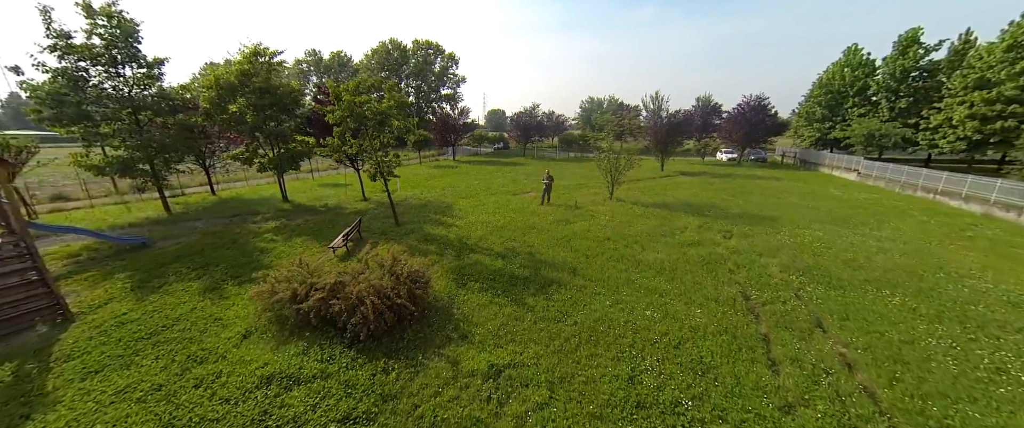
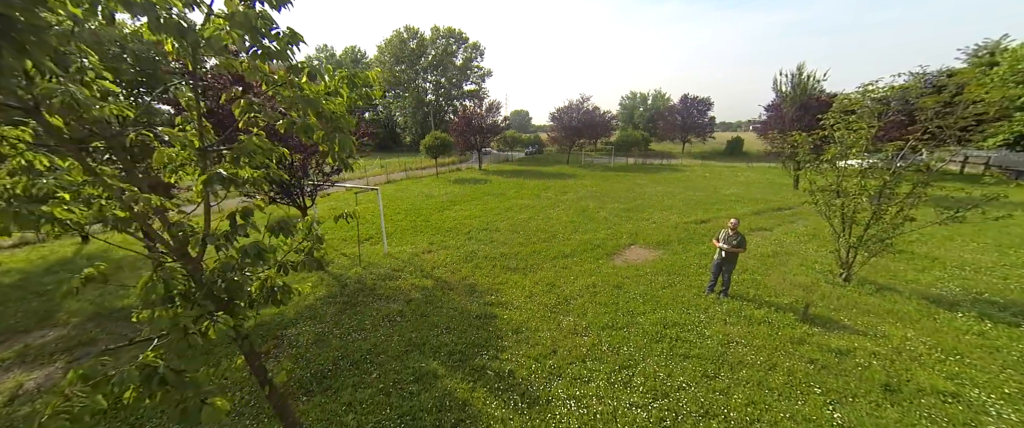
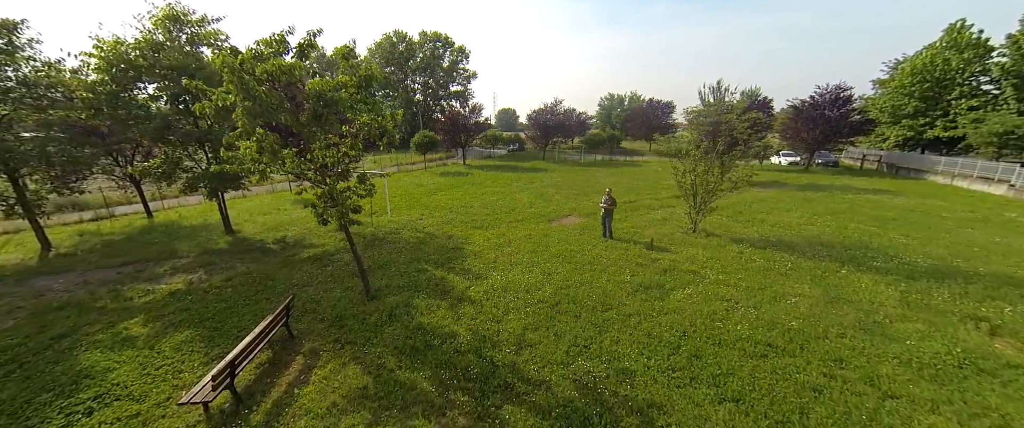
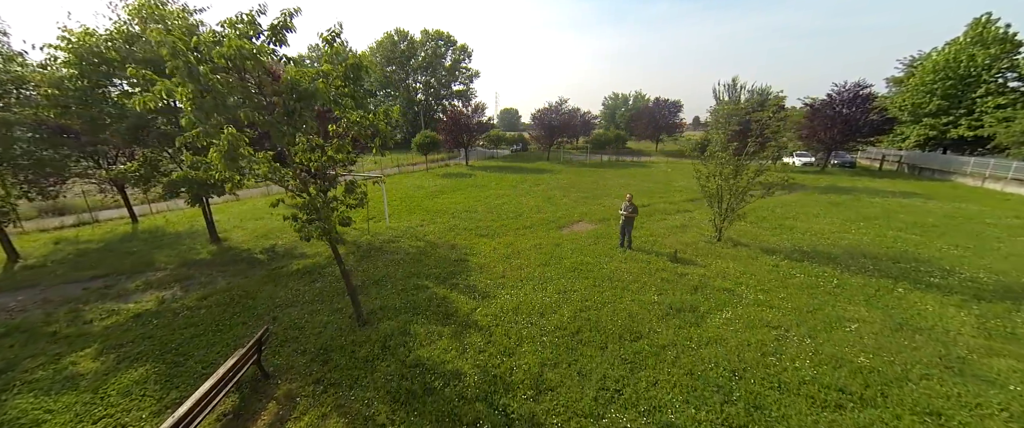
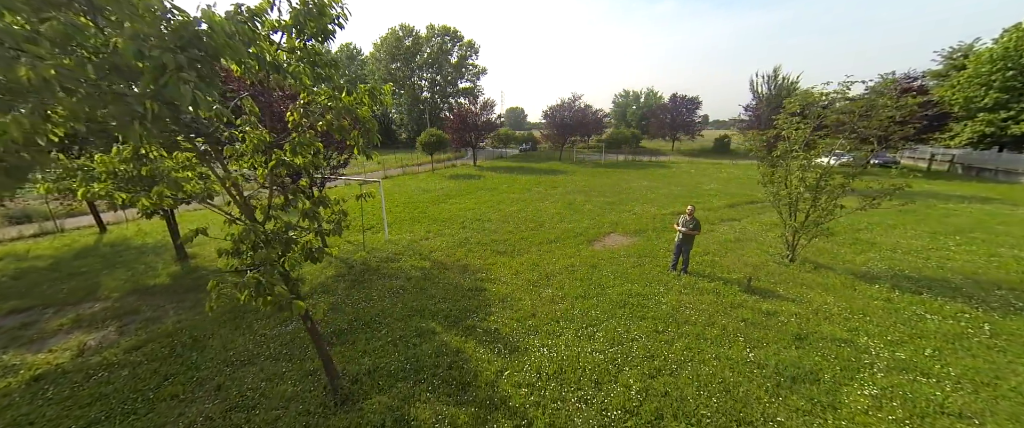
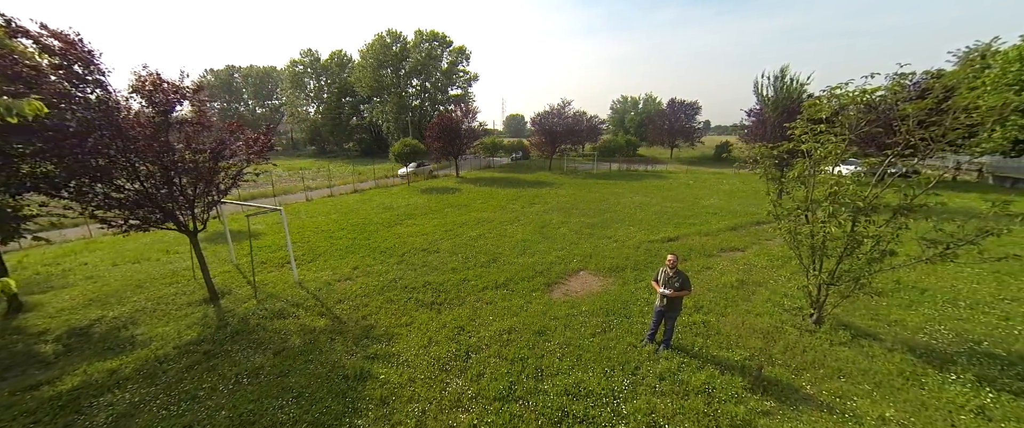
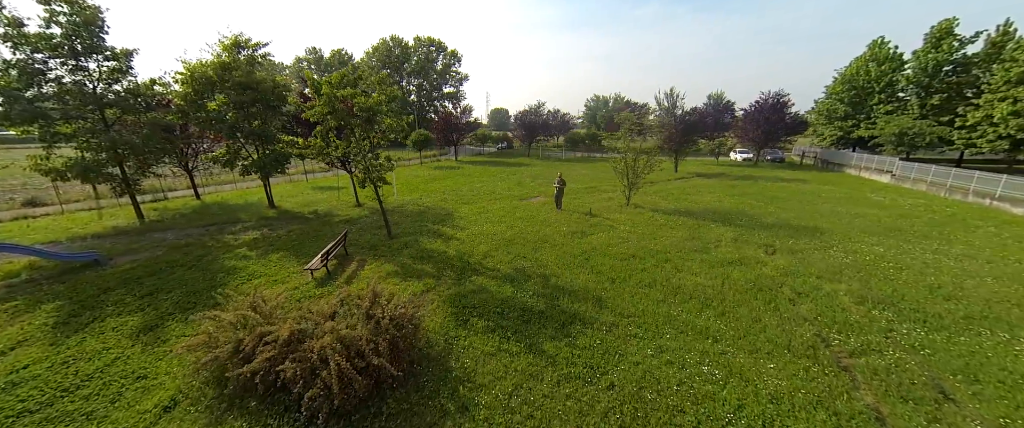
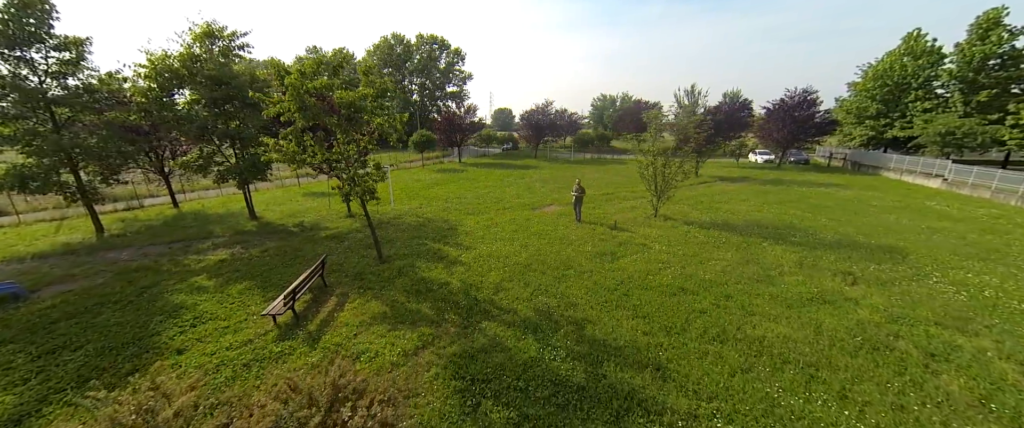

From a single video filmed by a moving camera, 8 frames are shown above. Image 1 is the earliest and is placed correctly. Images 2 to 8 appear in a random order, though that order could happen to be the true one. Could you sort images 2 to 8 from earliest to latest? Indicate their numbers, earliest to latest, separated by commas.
7, 8, 3, 4, 5, 2, 6
